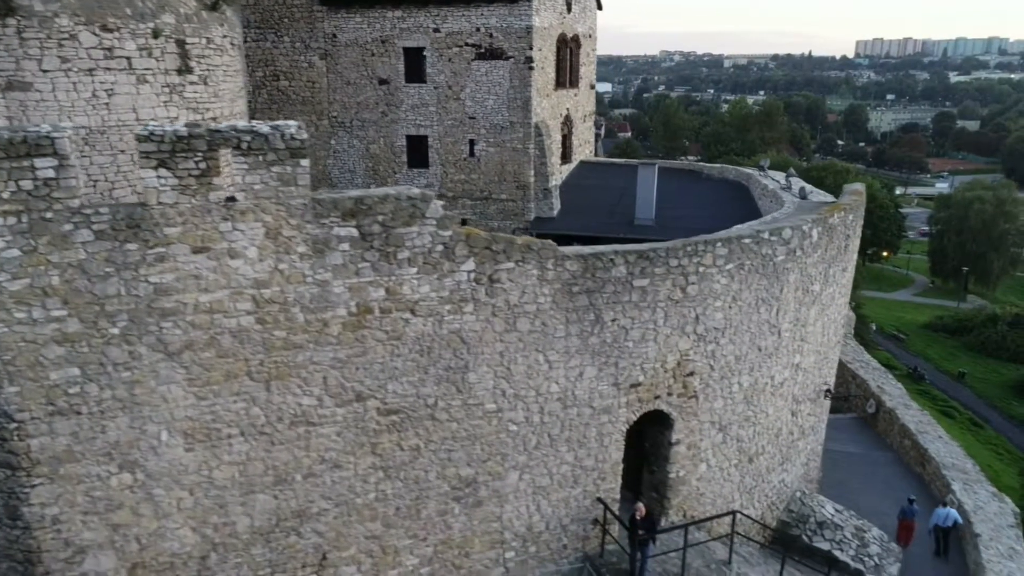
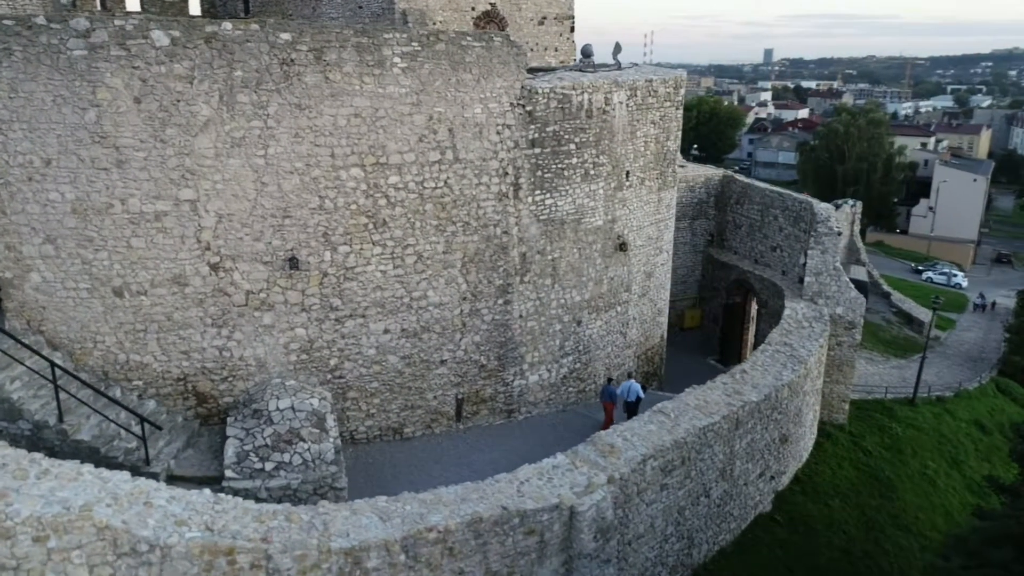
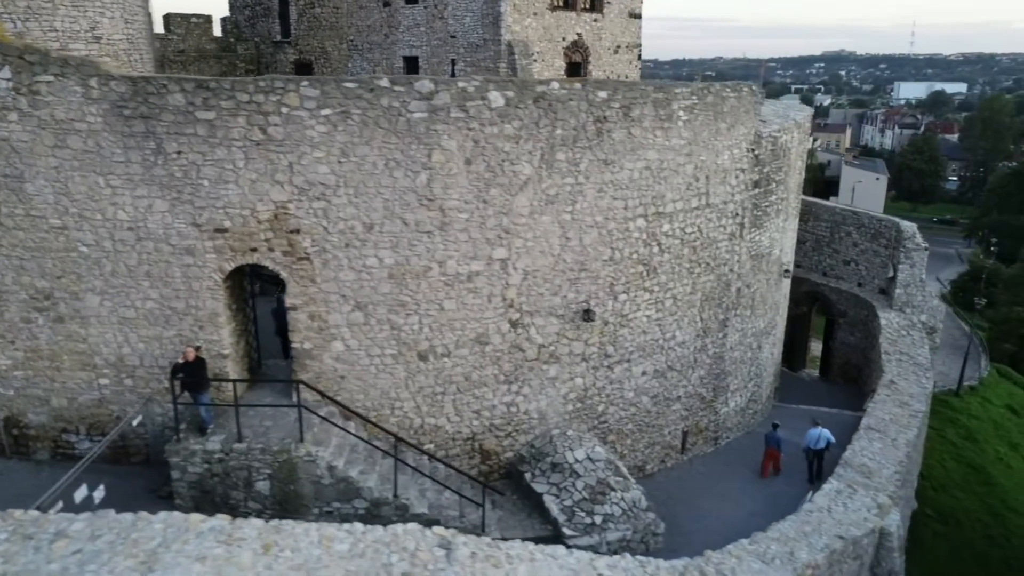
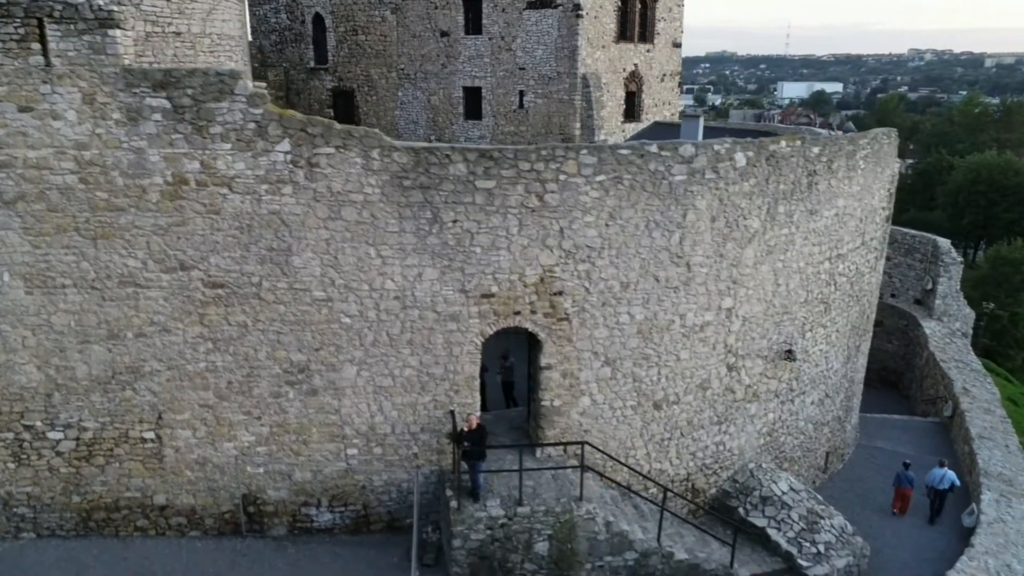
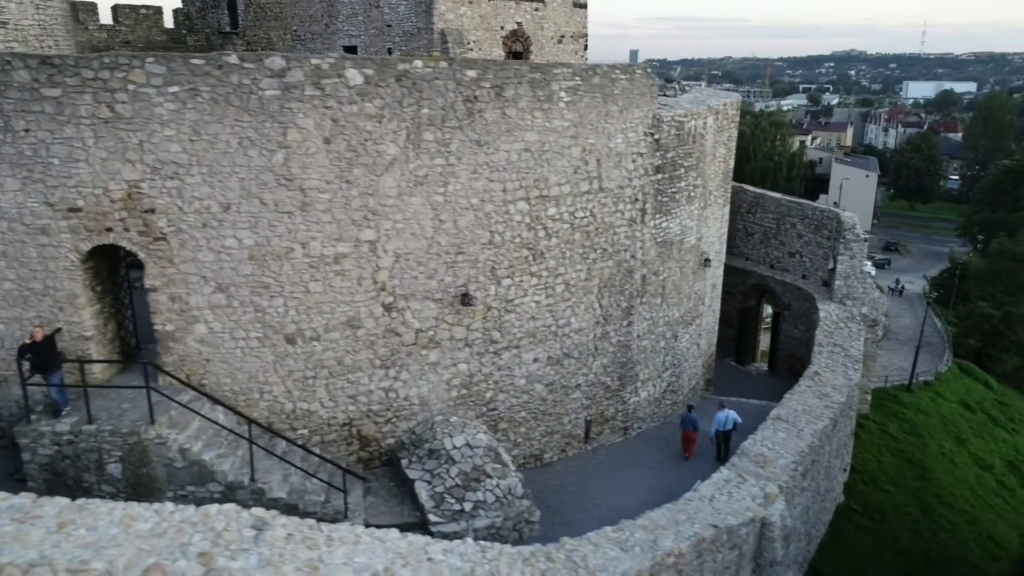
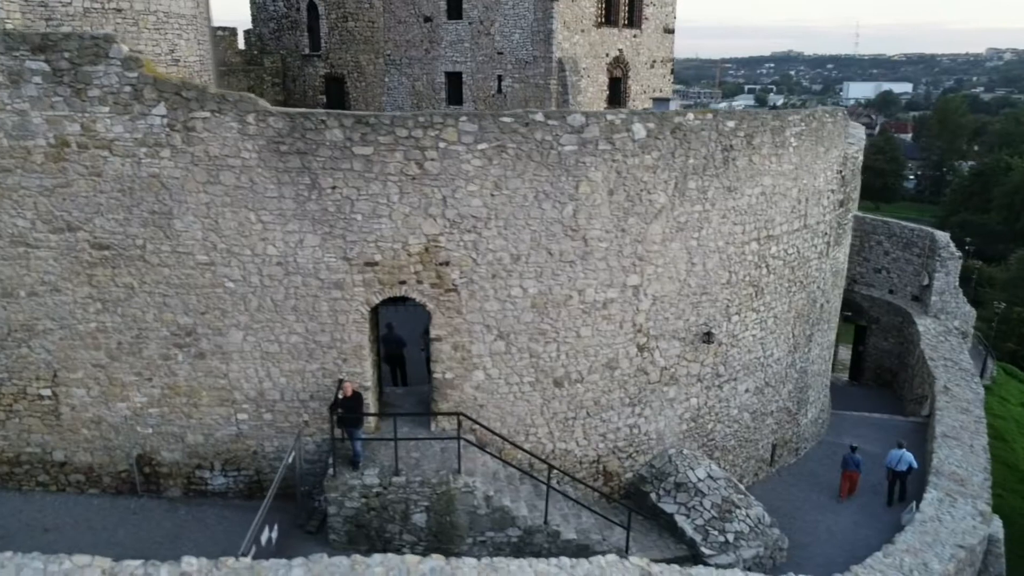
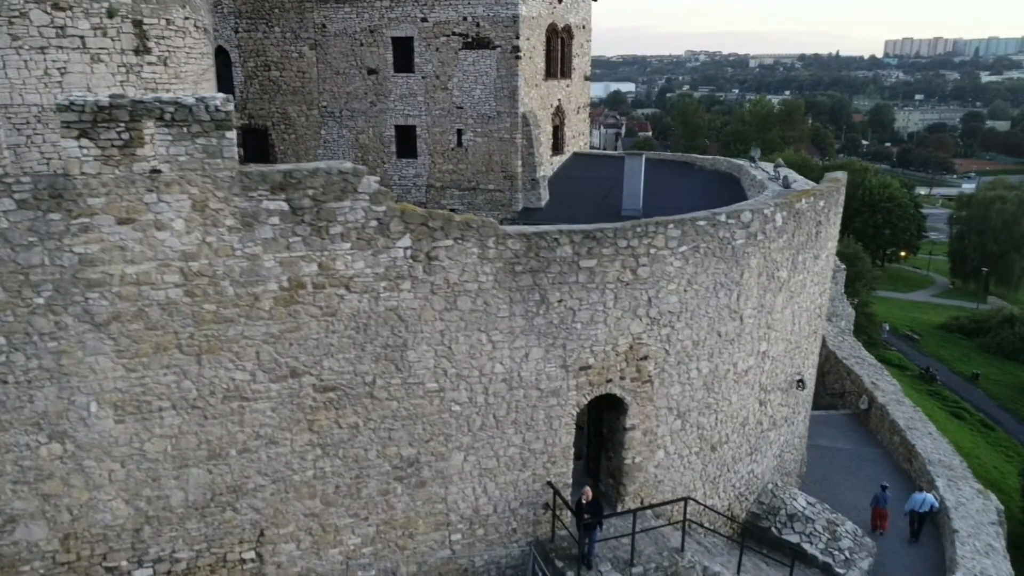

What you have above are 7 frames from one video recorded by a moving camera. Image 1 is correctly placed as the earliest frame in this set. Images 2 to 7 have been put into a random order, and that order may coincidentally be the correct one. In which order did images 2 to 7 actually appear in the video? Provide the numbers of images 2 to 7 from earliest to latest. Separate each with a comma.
7, 4, 6, 3, 5, 2
